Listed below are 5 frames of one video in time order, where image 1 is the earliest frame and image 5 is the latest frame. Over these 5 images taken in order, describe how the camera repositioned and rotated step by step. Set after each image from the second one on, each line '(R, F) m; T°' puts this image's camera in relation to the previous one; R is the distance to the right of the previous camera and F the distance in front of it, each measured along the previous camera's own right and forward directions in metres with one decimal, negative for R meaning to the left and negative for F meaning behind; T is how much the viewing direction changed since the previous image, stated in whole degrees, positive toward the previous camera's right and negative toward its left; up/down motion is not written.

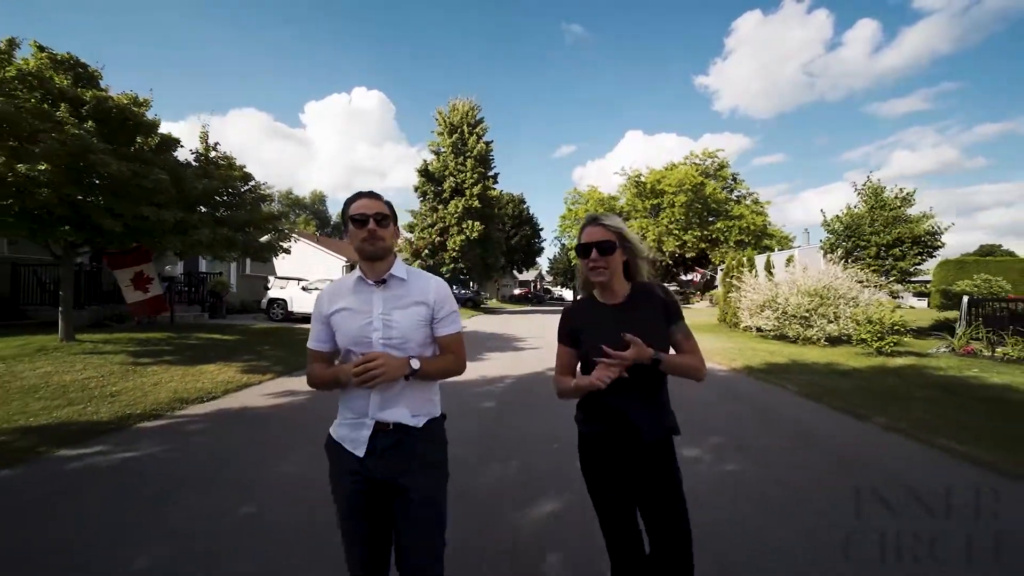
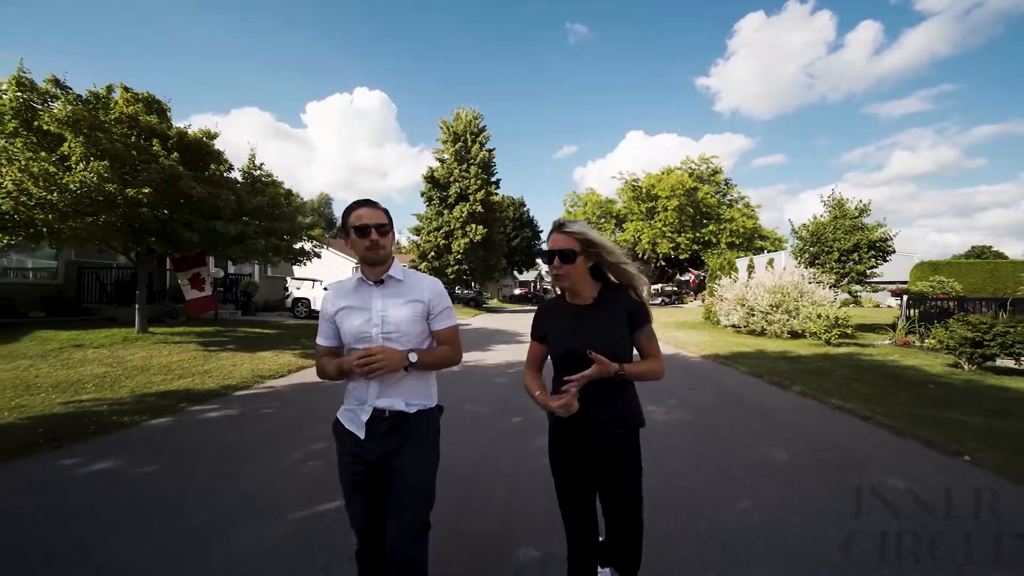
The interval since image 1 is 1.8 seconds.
(-0.2, -2.0) m; 0°
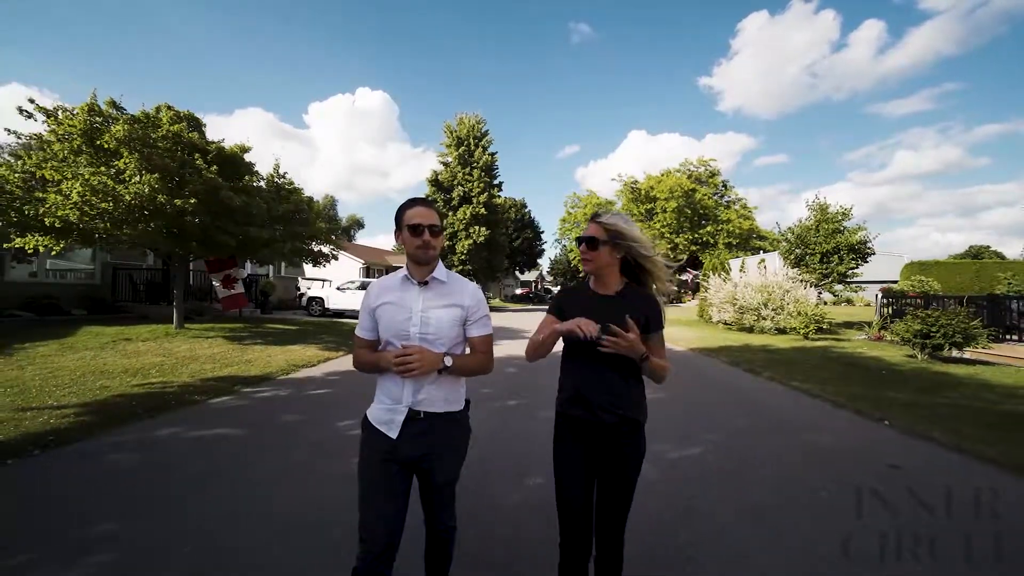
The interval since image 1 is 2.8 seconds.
(-0.1, -1.2) m; 0°
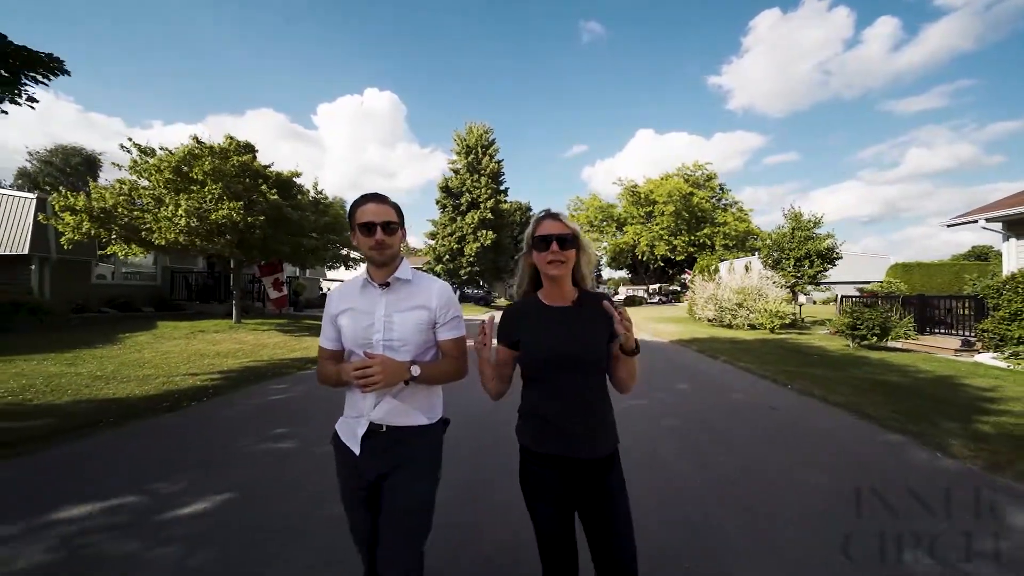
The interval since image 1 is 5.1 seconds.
(0.0, -2.4) m; -1°
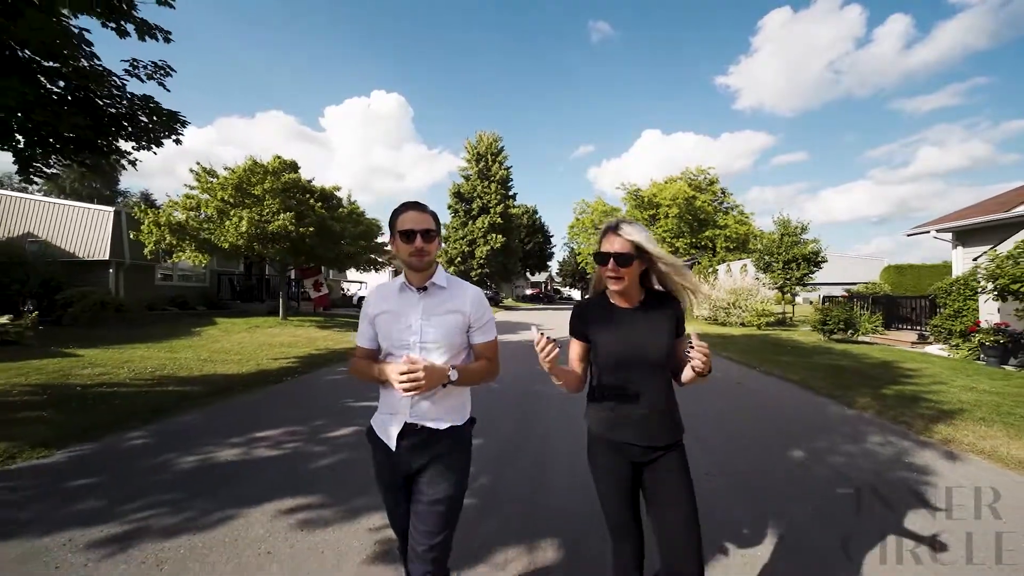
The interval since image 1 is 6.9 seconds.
(-0.4, -2.0) m; -1°
